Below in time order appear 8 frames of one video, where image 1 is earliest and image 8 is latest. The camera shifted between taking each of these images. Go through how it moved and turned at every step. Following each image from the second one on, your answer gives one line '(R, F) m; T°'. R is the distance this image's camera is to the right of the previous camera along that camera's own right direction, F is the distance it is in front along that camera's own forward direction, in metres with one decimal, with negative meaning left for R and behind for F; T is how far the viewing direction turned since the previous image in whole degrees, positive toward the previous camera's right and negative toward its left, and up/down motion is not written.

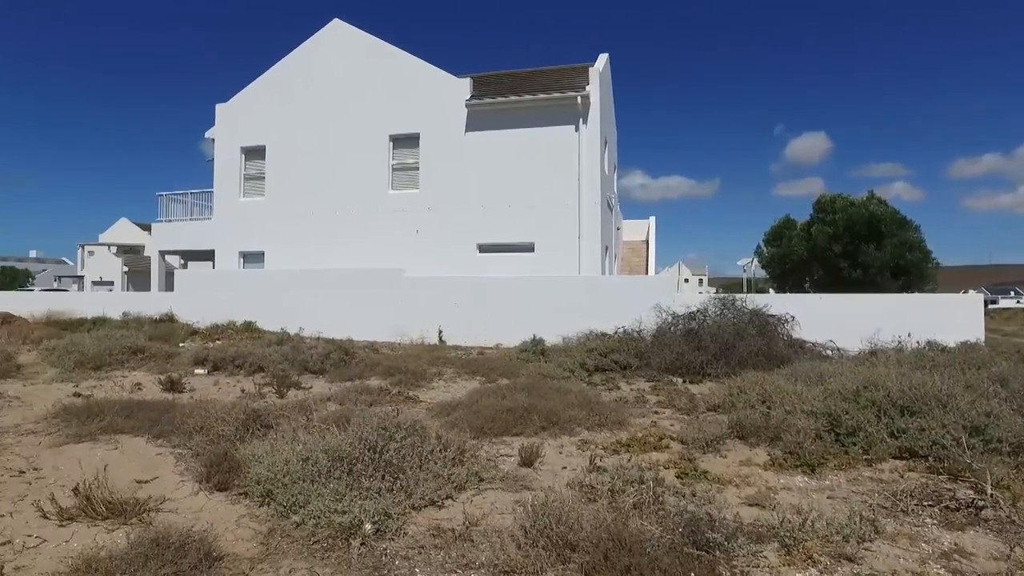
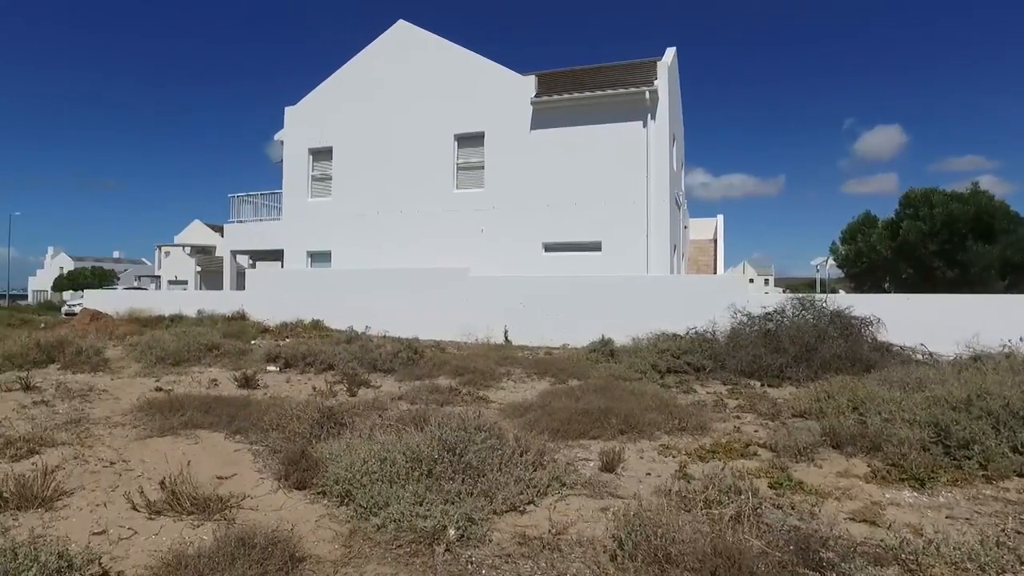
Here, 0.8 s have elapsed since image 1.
(-0.2, +0.2) m; -5°
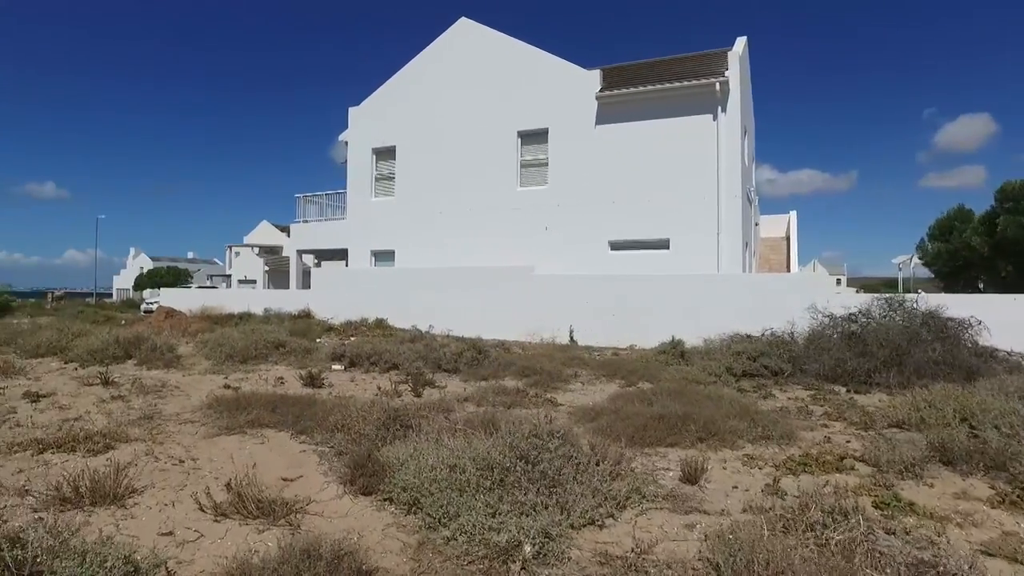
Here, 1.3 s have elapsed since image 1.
(-0.1, +0.3) m; -5°
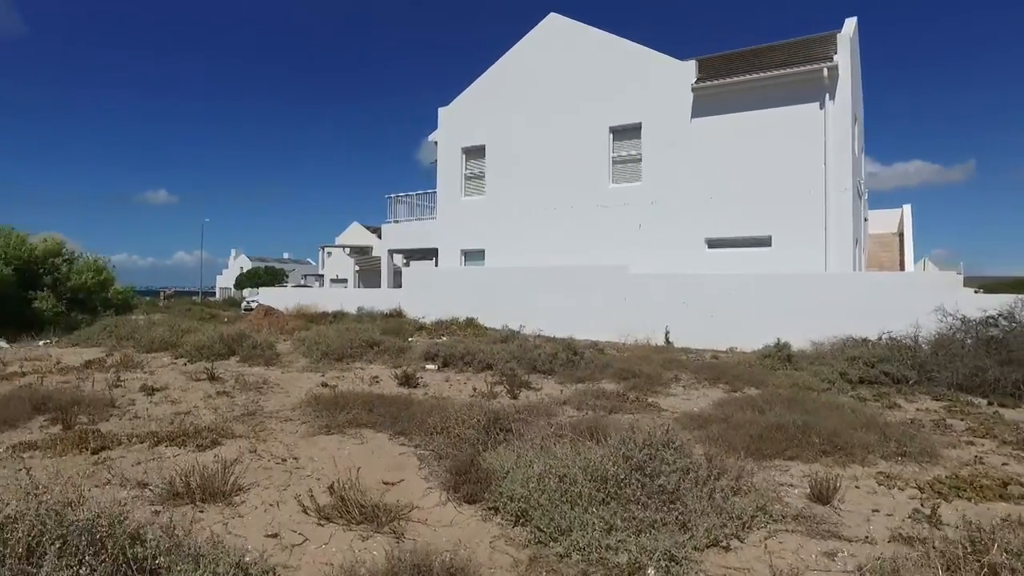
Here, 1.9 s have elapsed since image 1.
(-0.2, +0.3) m; -7°
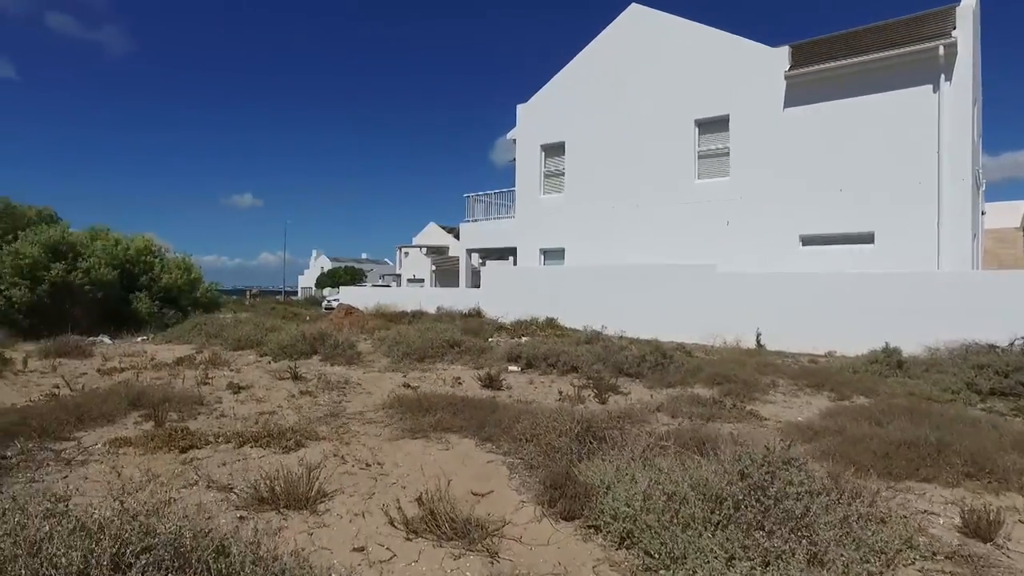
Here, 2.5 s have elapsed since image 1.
(-0.2, +0.4) m; -6°
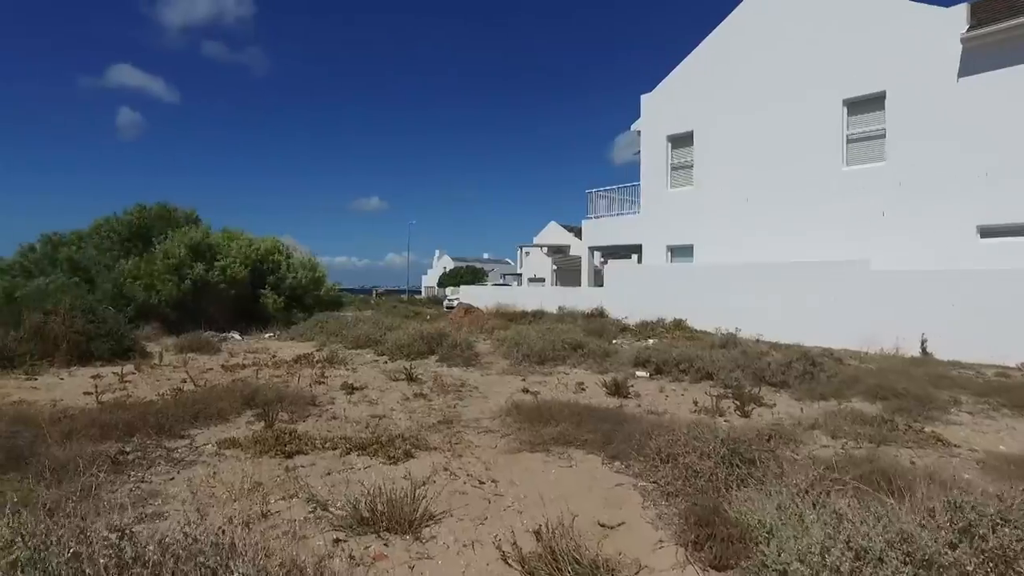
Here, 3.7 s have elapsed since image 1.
(-0.1, +0.7) m; -10°
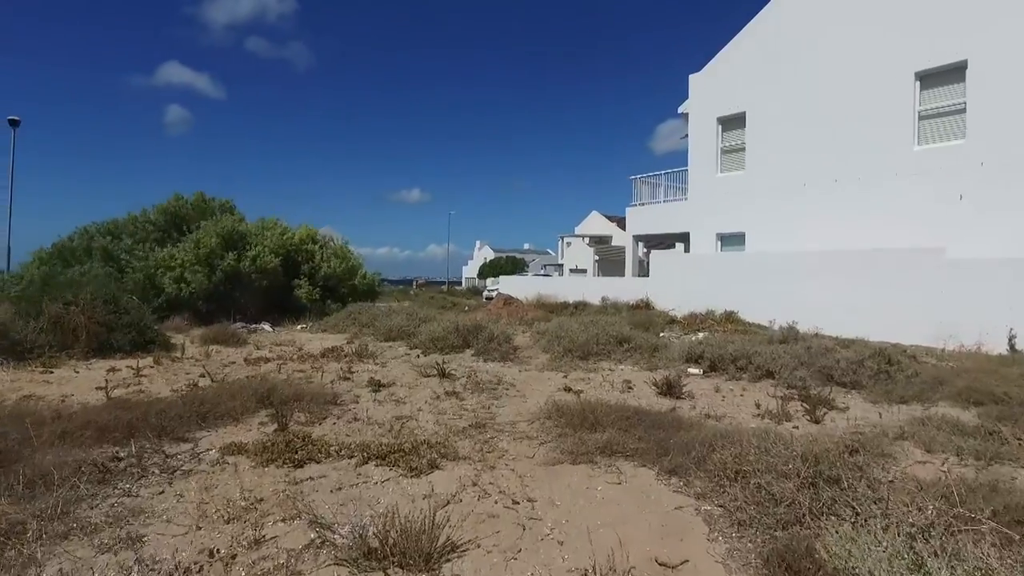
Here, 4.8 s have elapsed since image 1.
(0.0, +0.8) m; -3°
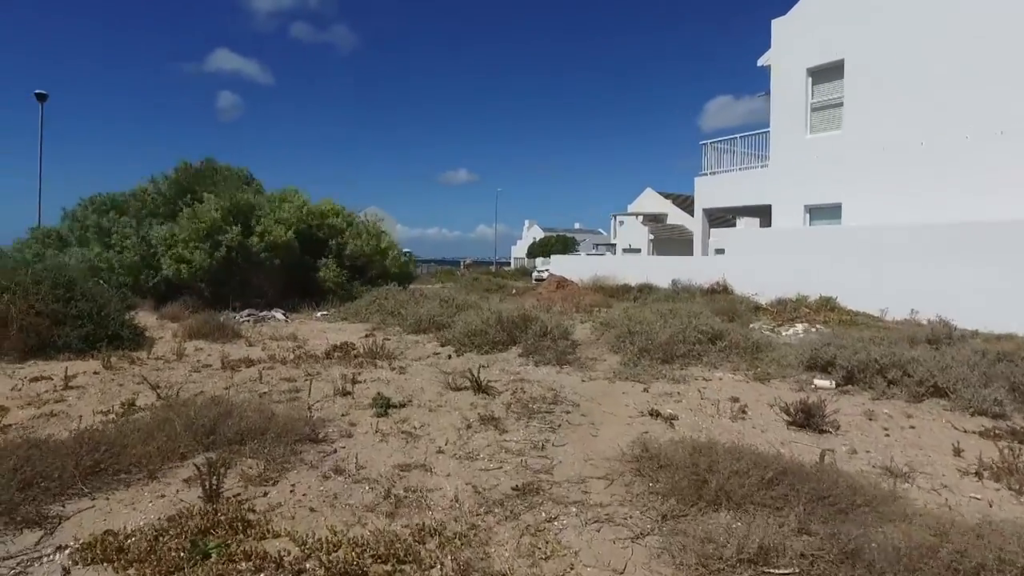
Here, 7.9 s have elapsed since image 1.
(-0.1, +2.3) m; -4°
